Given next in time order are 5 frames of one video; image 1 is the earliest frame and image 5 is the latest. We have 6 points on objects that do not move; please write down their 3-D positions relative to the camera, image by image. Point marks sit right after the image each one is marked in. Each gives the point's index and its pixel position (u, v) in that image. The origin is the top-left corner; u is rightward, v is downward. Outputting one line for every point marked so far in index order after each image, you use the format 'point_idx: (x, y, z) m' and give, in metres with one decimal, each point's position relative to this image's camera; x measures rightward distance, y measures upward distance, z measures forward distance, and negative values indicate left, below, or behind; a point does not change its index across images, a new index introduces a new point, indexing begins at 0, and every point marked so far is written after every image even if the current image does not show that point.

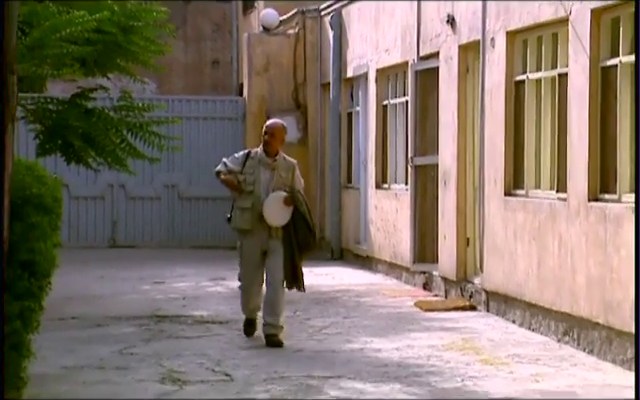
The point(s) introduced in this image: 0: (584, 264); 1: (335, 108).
0: (+2.0, -0.5, +8.1) m
1: (+0.2, +1.4, +15.9) m
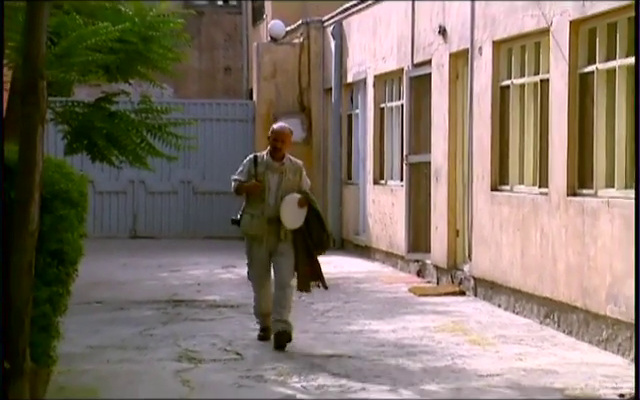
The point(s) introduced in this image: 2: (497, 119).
0: (+2.1, -0.4, +8.9) m
1: (+0.2, +1.4, +16.7) m
2: (+1.7, +0.8, +10.1) m
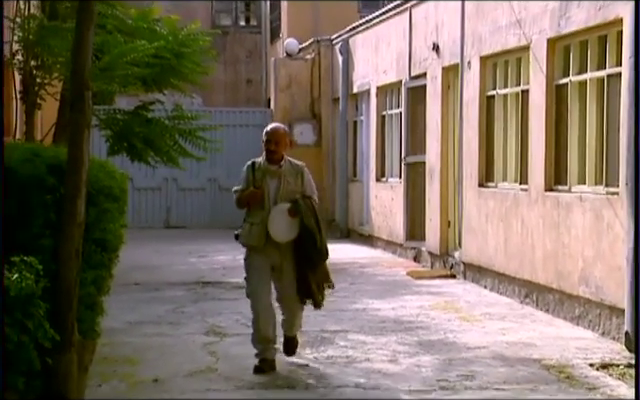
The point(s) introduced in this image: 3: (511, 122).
0: (+2.2, -0.4, +10.2) m
1: (+0.4, +1.4, +18.0) m
2: (+1.8, +0.8, +11.4) m
3: (+2.0, +0.8, +11.1) m
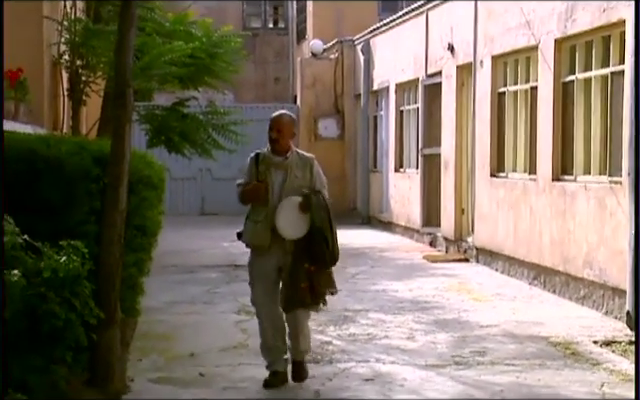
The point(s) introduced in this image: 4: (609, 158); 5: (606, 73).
0: (+2.4, -0.3, +10.9) m
1: (+0.8, +1.5, +18.8) m
2: (+2.0, +0.9, +12.2) m
3: (+2.3, +0.9, +11.9) m
4: (+2.7, +0.4, +9.9) m
5: (+2.7, +1.2, +9.9) m
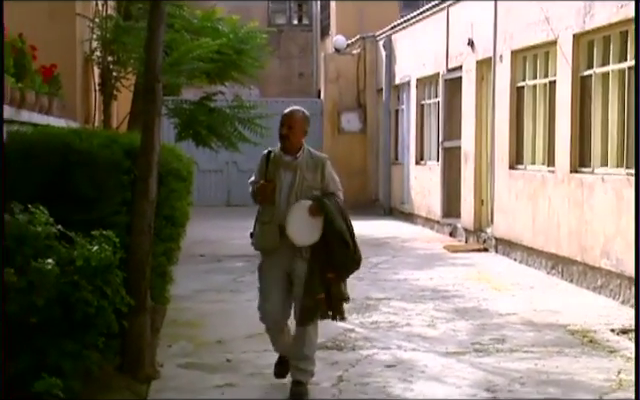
0: (+2.6, -0.2, +11.2) m
1: (+1.2, +1.7, +19.1) m
2: (+2.3, +1.0, +12.5) m
3: (+2.5, +1.0, +12.1) m
4: (+2.9, +0.5, +10.2) m
5: (+2.9, +1.3, +10.1) m
